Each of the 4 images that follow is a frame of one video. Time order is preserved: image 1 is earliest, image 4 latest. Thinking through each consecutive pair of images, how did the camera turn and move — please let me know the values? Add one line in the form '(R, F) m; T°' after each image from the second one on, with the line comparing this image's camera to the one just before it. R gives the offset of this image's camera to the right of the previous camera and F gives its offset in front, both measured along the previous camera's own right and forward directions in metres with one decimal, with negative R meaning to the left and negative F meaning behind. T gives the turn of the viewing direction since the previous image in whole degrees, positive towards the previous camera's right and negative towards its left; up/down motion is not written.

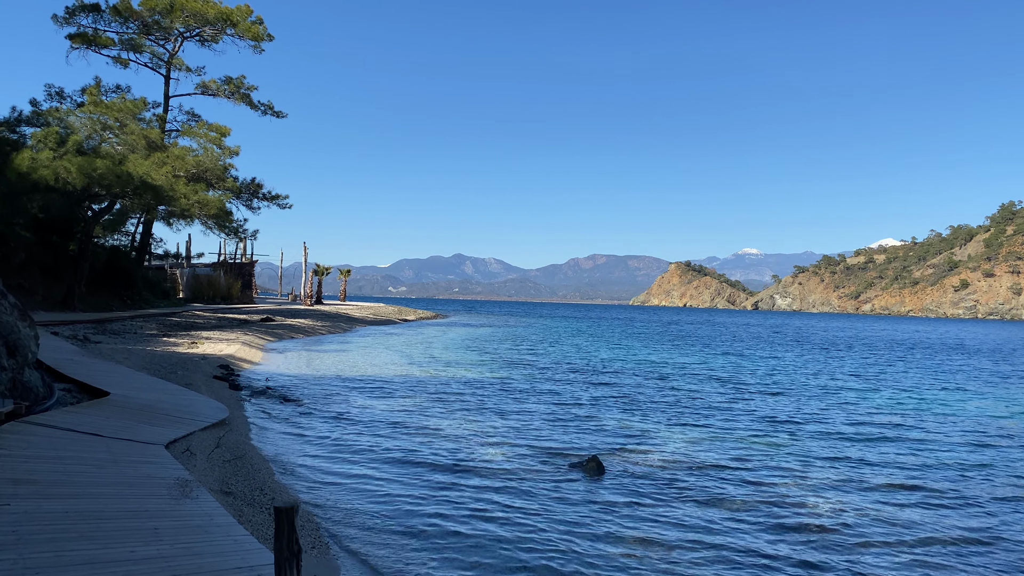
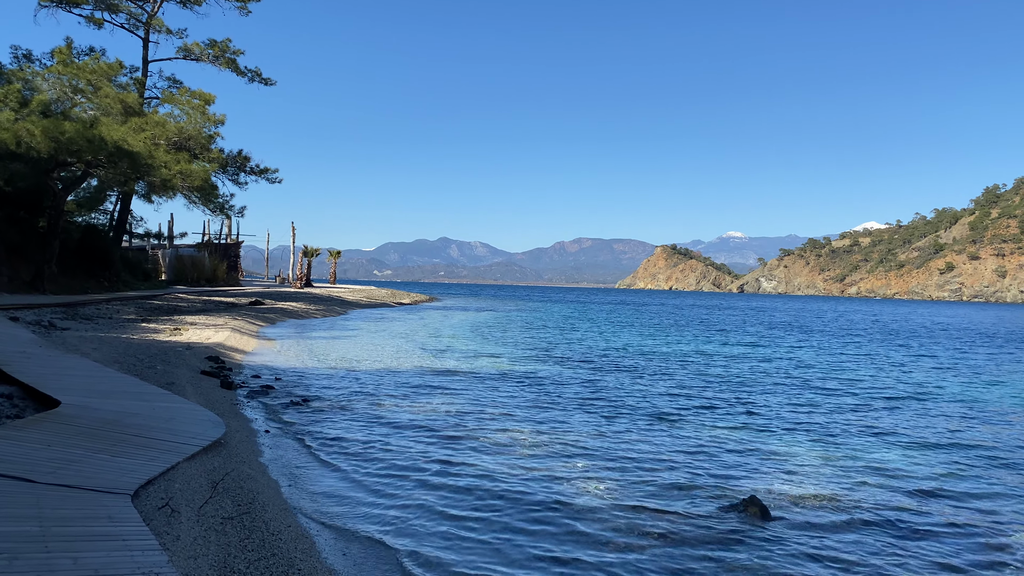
(-1.1, +3.0) m; +1°
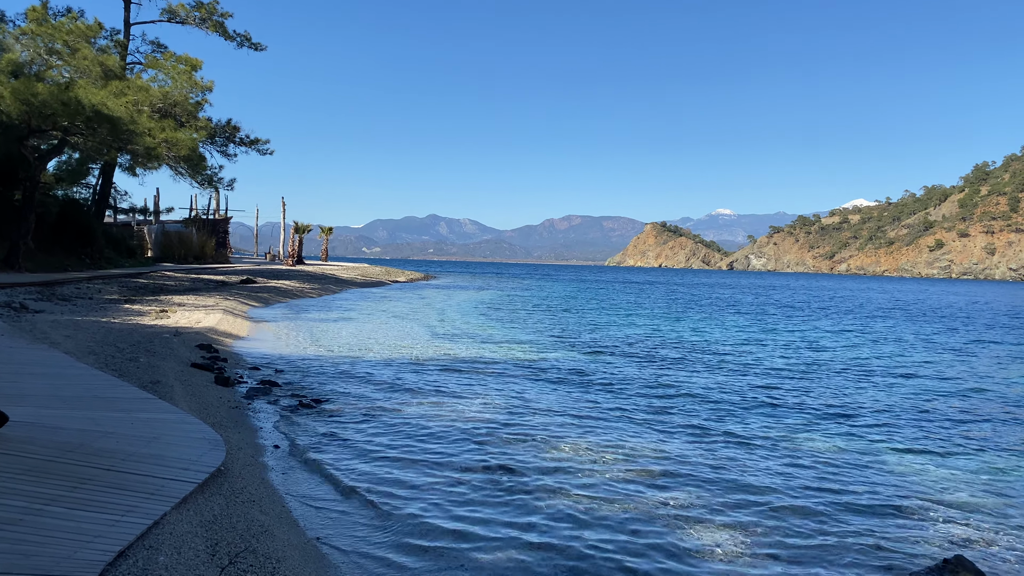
(-0.8, +1.9) m; +1°
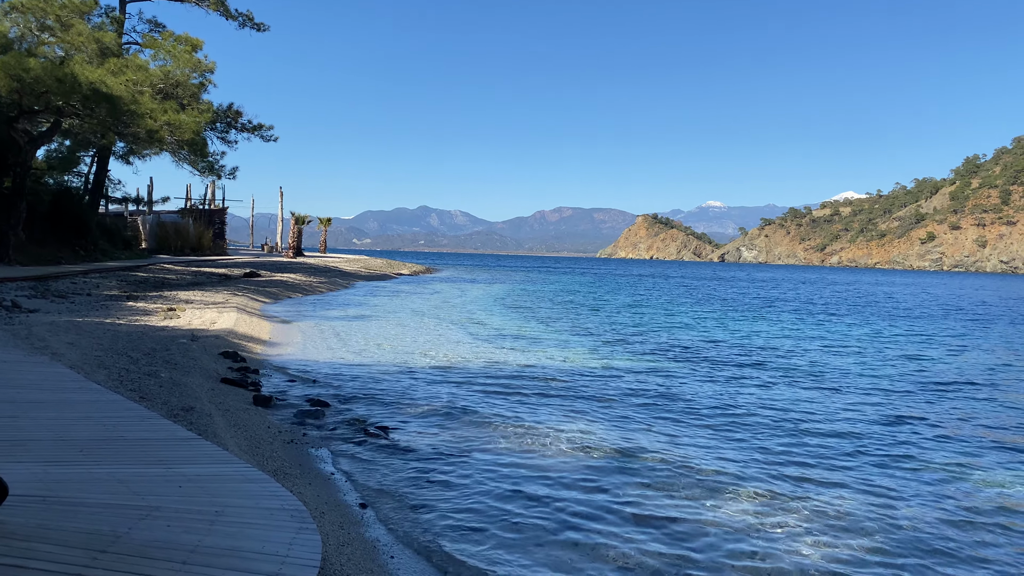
(-1.2, +1.9) m; +1°
